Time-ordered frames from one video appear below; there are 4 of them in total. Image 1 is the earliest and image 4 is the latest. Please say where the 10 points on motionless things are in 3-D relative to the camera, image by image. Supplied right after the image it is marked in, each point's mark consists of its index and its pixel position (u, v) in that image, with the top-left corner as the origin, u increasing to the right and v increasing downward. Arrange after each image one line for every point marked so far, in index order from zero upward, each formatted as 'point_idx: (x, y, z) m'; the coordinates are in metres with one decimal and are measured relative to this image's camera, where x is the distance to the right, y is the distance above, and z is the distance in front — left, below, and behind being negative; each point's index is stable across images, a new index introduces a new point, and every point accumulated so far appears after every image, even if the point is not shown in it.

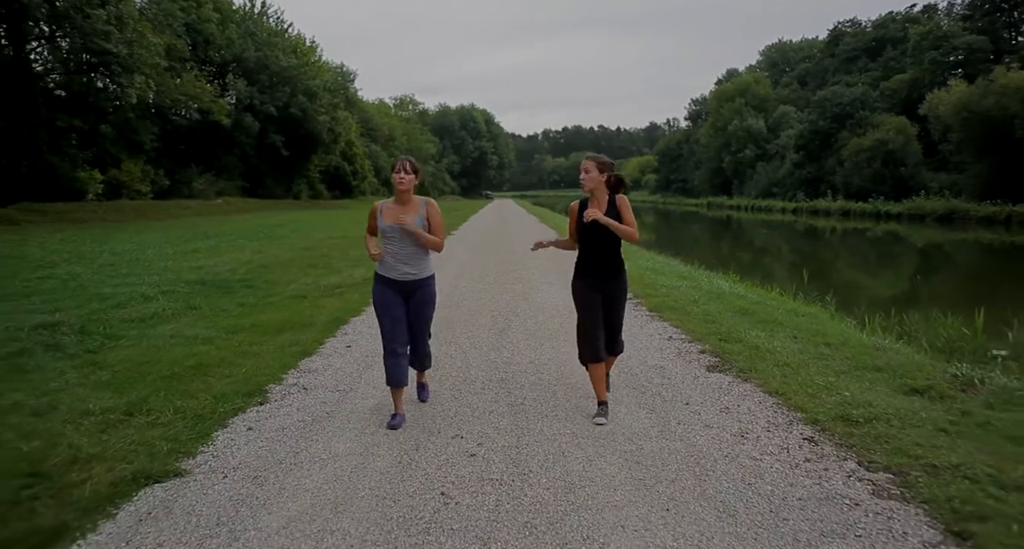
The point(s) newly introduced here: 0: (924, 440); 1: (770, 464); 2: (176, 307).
0: (+2.9, -1.1, +4.2) m
1: (+1.7, -1.2, +4.0) m
2: (-5.5, -0.5, +9.8) m
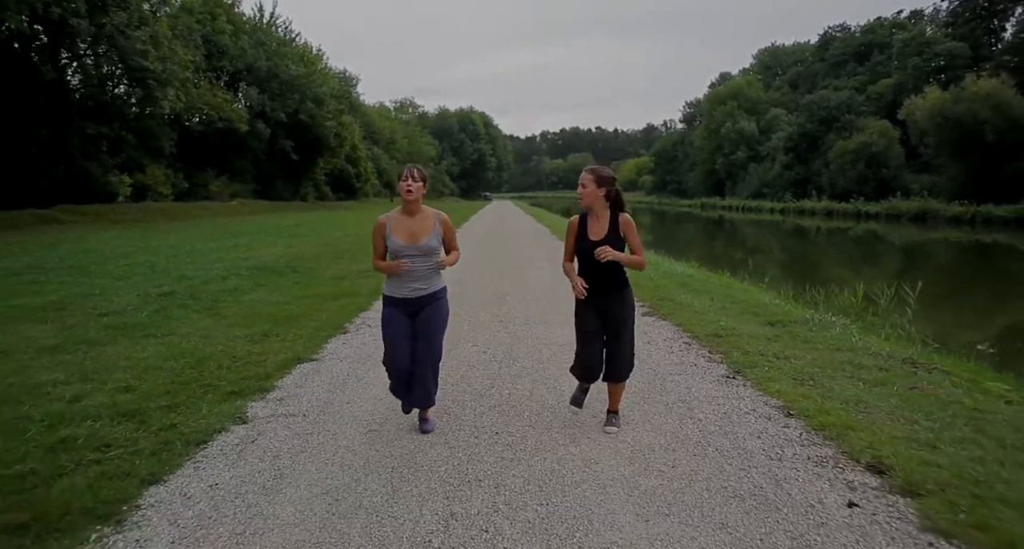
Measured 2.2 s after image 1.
0: (+2.8, -0.8, +7.1) m
1: (+1.7, -0.9, +6.9) m
2: (-5.5, -0.2, +12.6) m
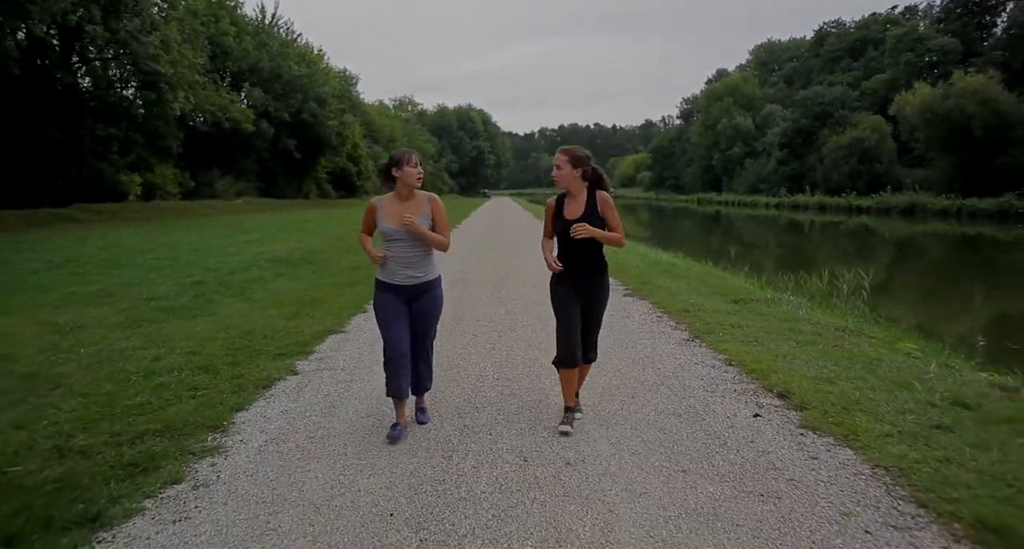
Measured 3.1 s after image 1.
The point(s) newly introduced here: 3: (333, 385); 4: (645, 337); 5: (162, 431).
0: (+2.8, -0.6, +8.3) m
1: (+1.6, -0.6, +8.1) m
2: (-5.6, 0.0, +13.8) m
3: (-1.7, -1.0, +5.6) m
4: (+1.6, -0.8, +7.2) m
5: (-2.5, -1.1, +4.3) m
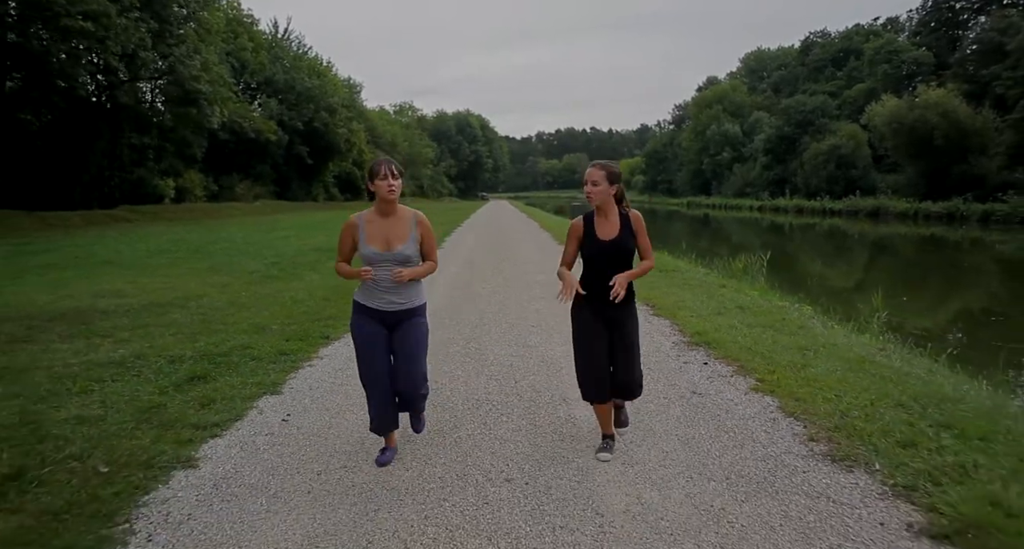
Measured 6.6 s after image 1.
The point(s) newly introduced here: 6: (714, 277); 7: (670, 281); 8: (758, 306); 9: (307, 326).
0: (+2.7, -0.1, +12.5) m
1: (+1.5, -0.2, +12.2) m
2: (-5.7, +0.5, +18.0) m
3: (-1.8, -0.6, +9.8) m
4: (+1.5, -0.3, +11.3) m
5: (-2.6, -0.6, +8.5) m
6: (+4.4, -0.1, +13.4) m
7: (+3.0, -0.1, +12.1) m
8: (+3.6, -0.5, +8.9) m
9: (-2.7, -0.7, +7.8) m
